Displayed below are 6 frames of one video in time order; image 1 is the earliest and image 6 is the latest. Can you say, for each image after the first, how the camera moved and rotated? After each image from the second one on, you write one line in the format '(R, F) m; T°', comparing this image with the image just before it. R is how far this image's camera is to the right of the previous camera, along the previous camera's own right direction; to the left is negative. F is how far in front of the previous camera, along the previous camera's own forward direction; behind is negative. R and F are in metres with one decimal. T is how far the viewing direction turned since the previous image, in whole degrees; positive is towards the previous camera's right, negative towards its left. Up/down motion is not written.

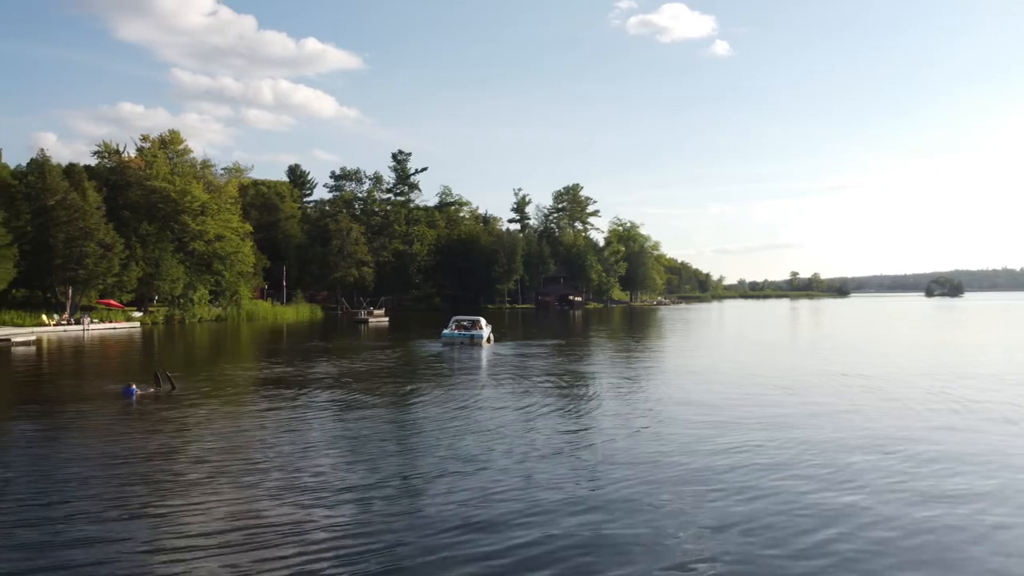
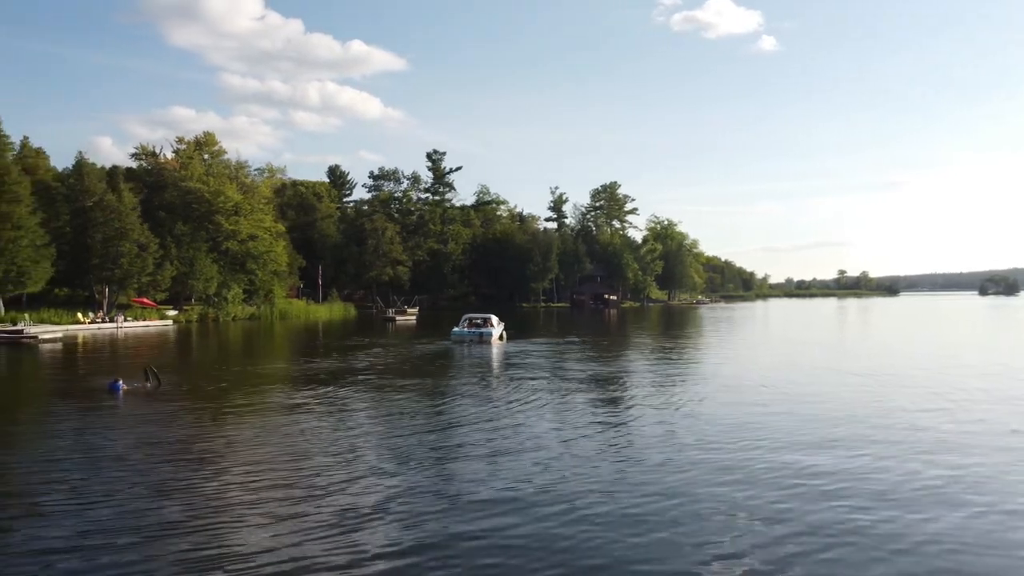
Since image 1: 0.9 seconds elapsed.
(+0.4, +0.1) m; -3°
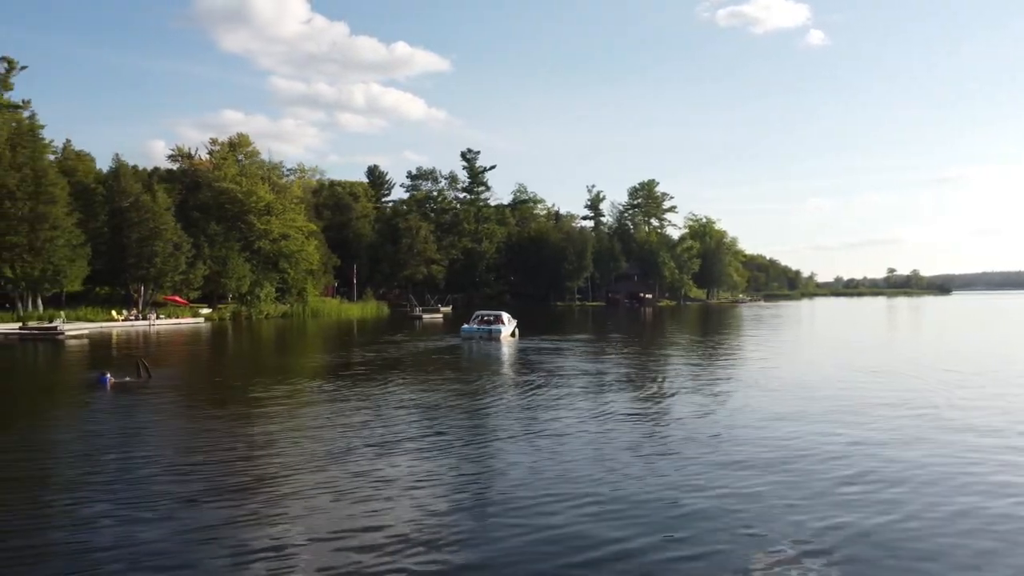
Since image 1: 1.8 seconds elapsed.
(+0.4, +0.1) m; -3°
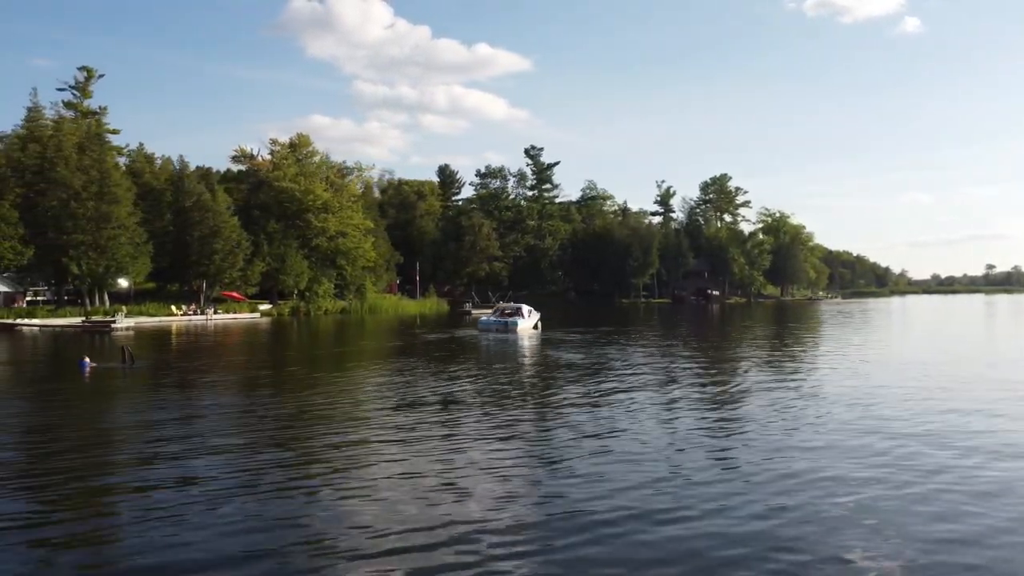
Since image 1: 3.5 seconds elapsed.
(+0.8, +0.2) m; -6°
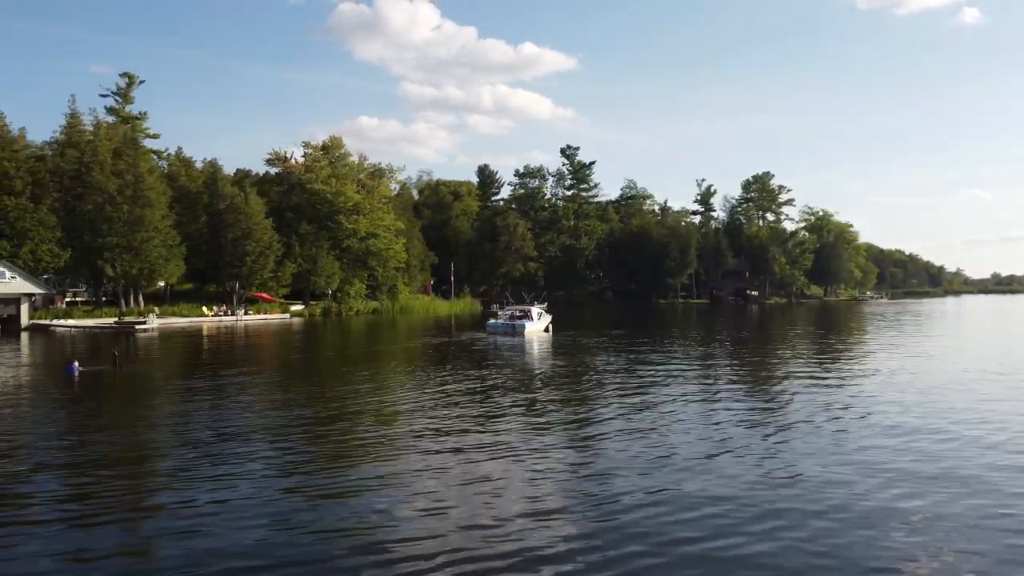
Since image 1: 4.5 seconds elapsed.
(+0.4, +0.1) m; -3°
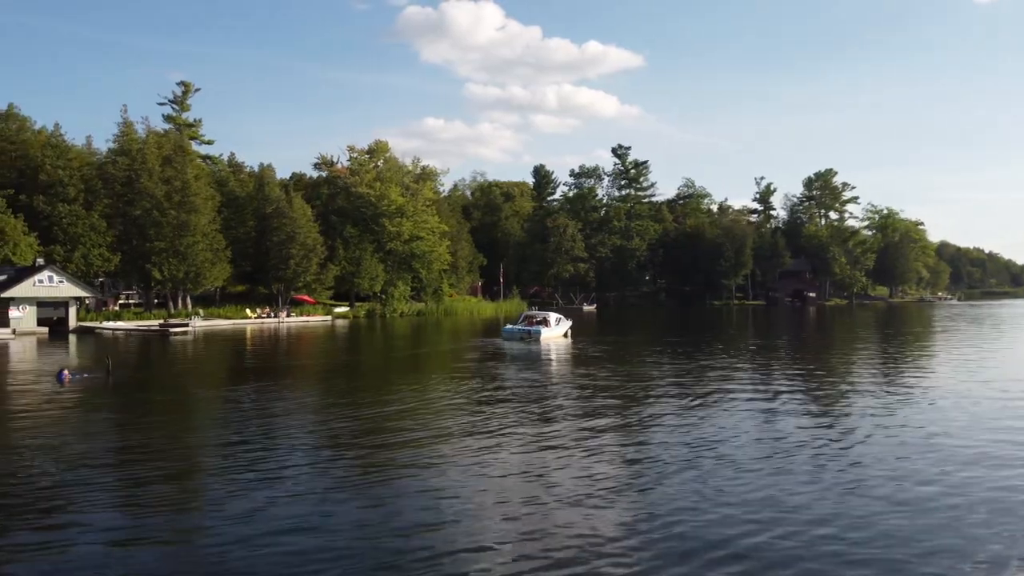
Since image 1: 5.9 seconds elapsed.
(+0.6, +0.1) m; -4°
